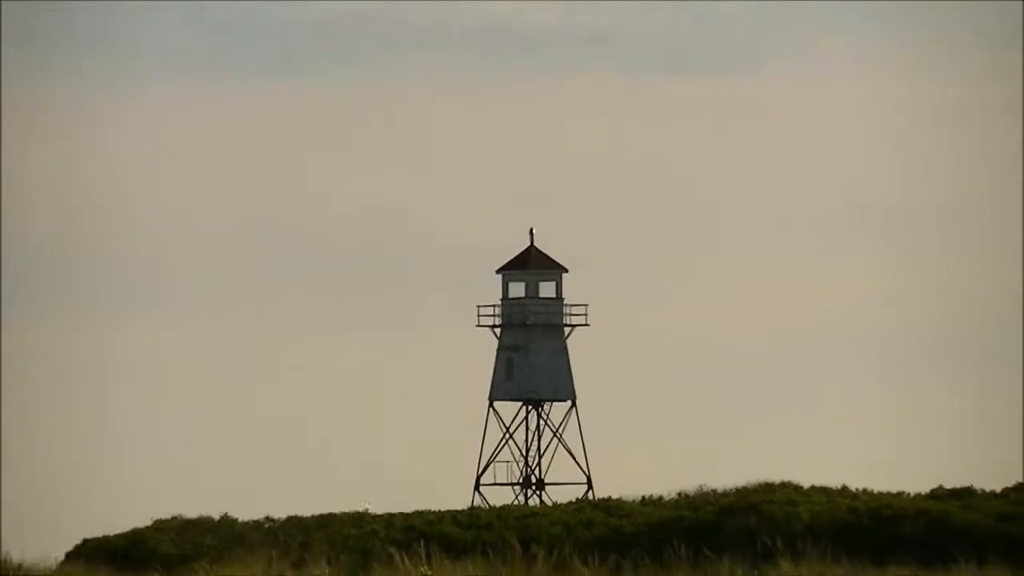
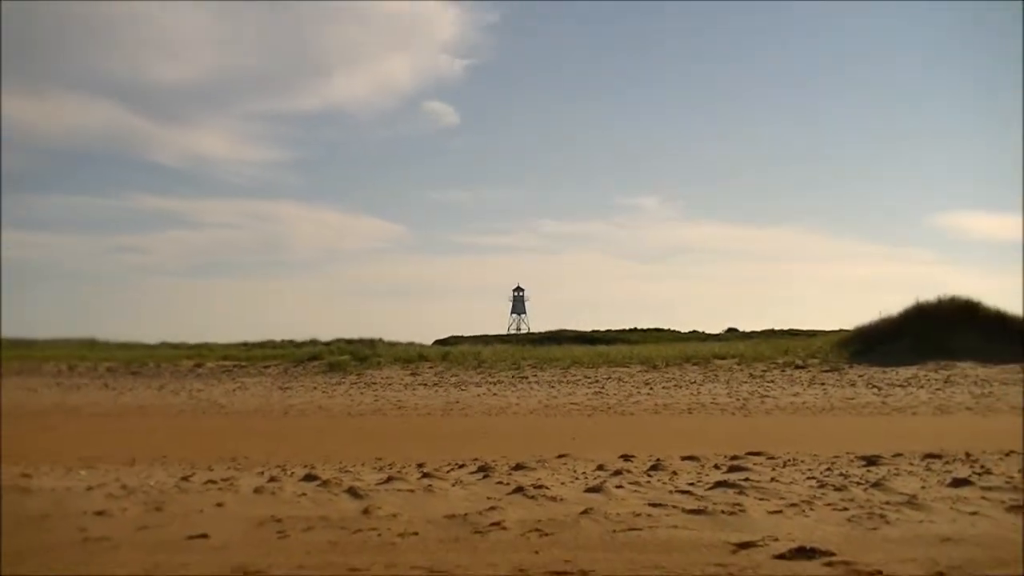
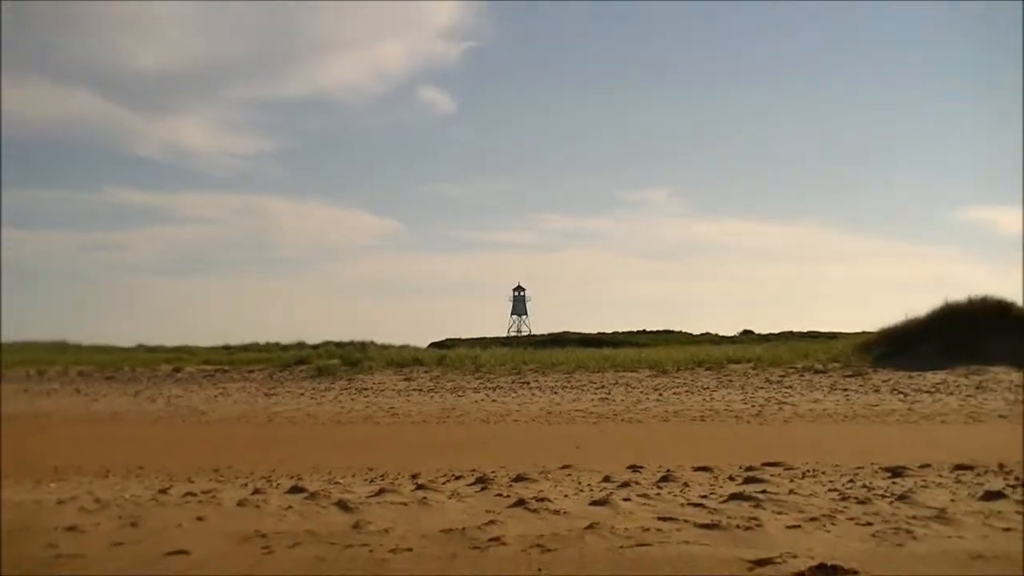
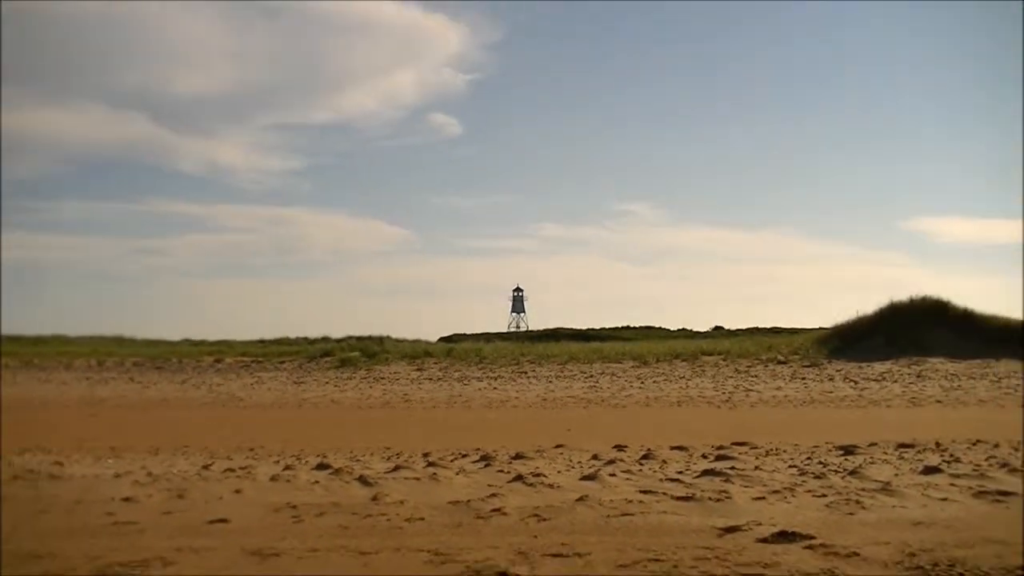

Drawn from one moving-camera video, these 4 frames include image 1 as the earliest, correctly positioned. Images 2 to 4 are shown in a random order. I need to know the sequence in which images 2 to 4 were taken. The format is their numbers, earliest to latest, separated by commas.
3, 2, 4
